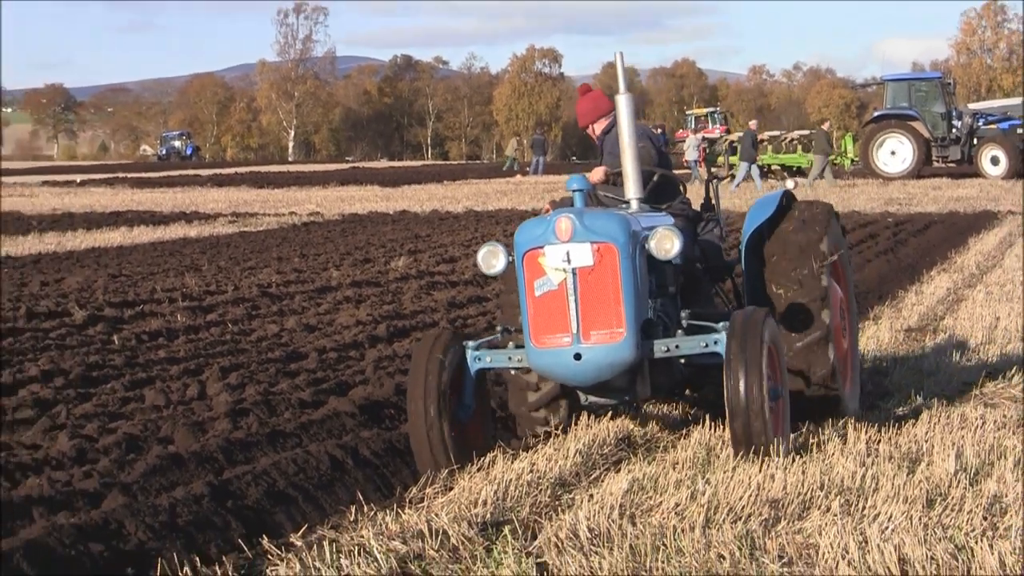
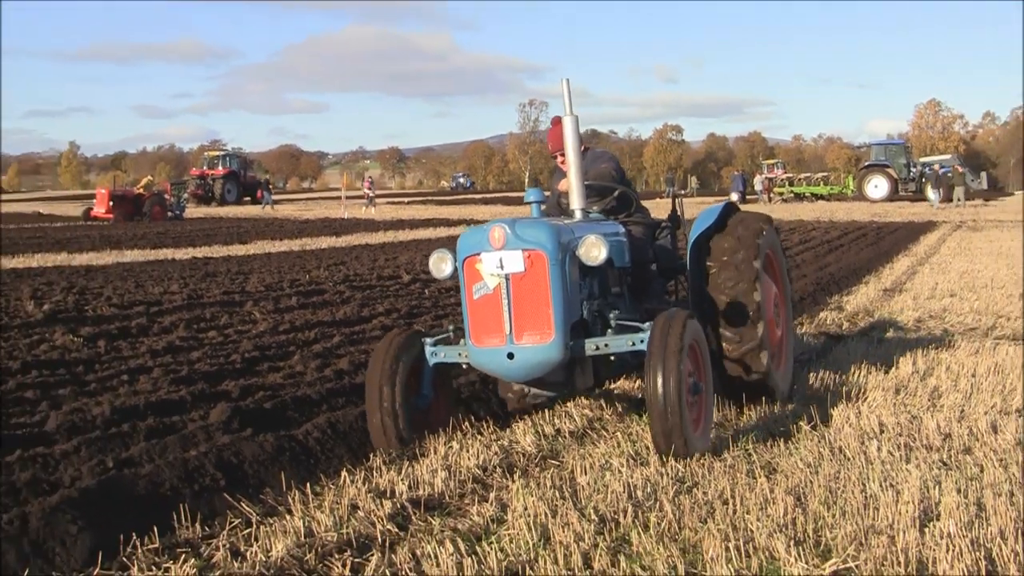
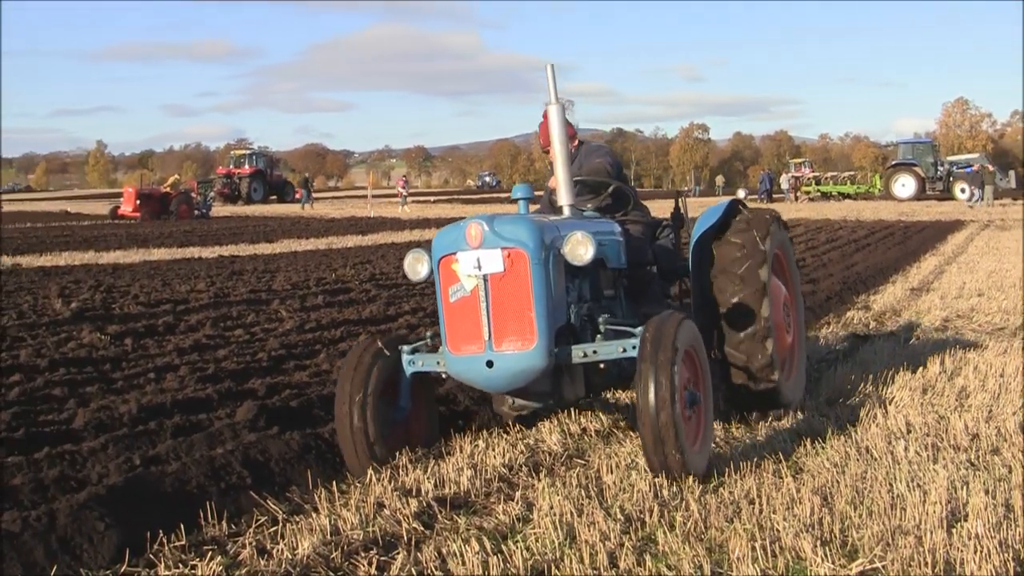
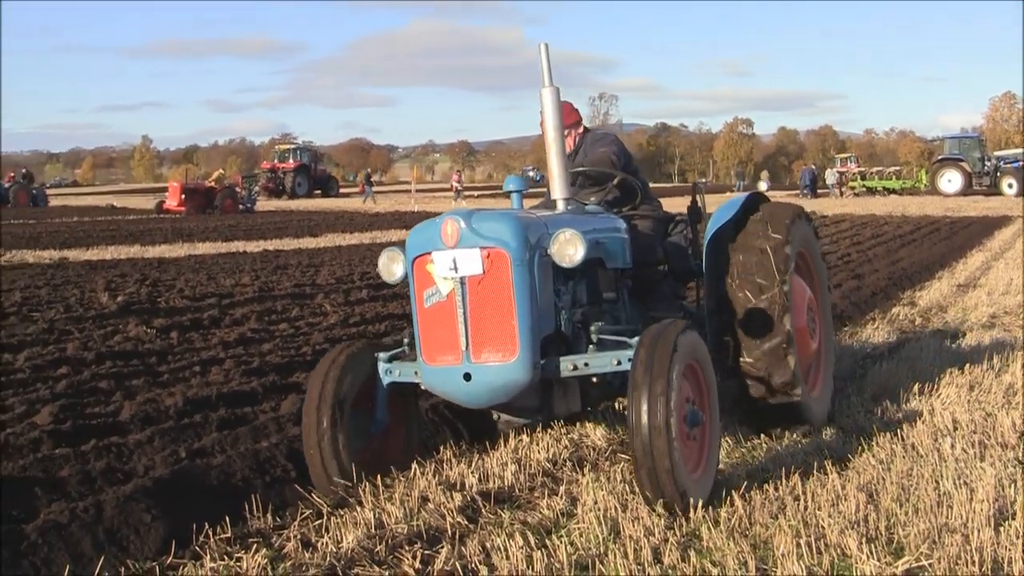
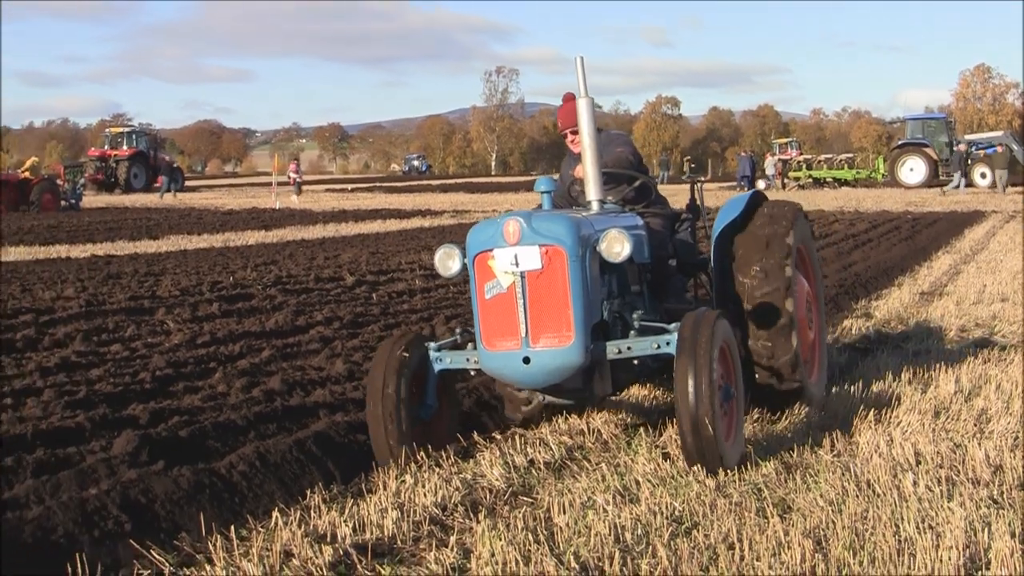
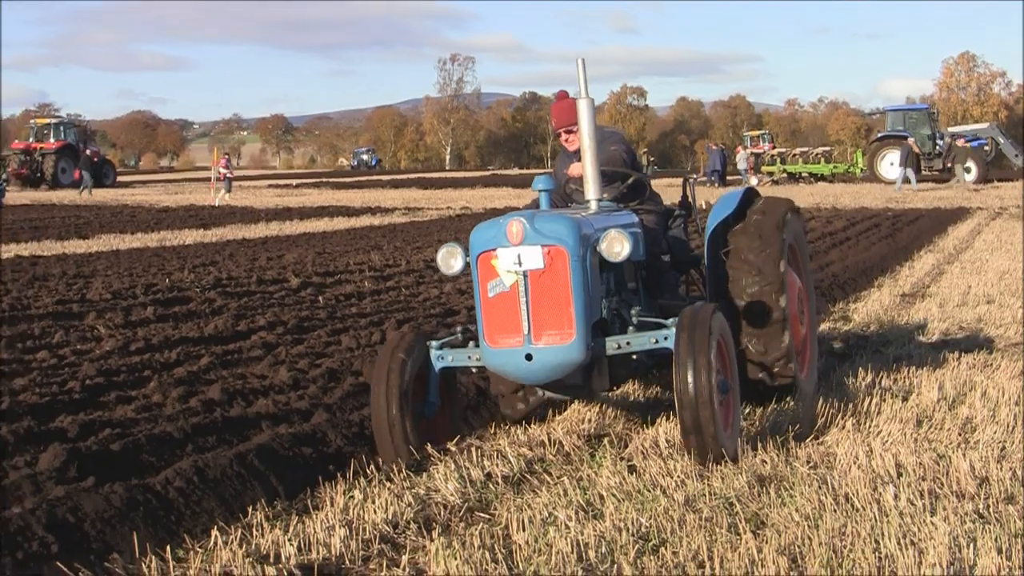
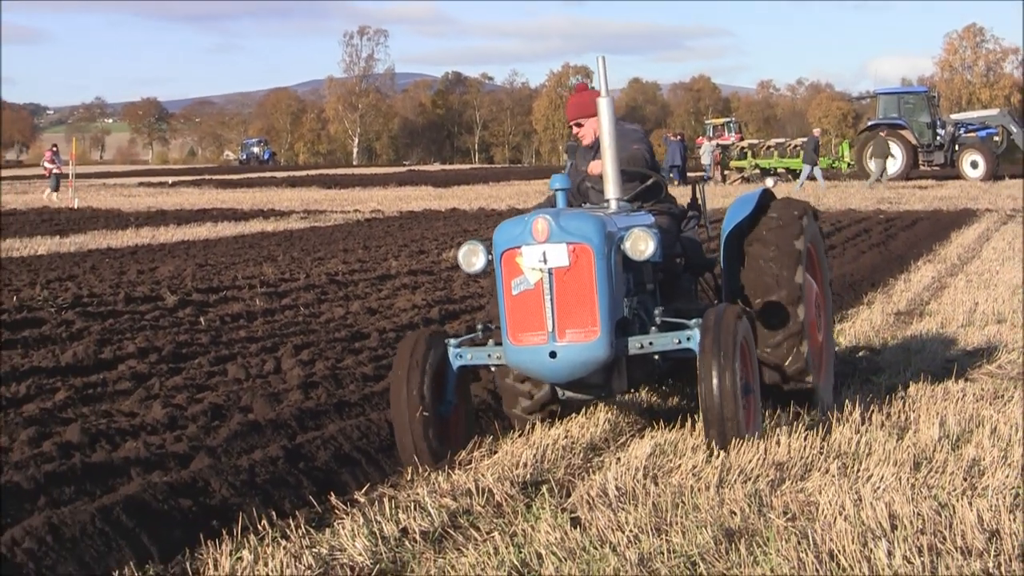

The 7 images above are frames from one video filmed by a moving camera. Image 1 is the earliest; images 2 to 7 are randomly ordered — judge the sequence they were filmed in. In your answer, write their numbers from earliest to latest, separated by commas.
7, 6, 5, 2, 3, 4
